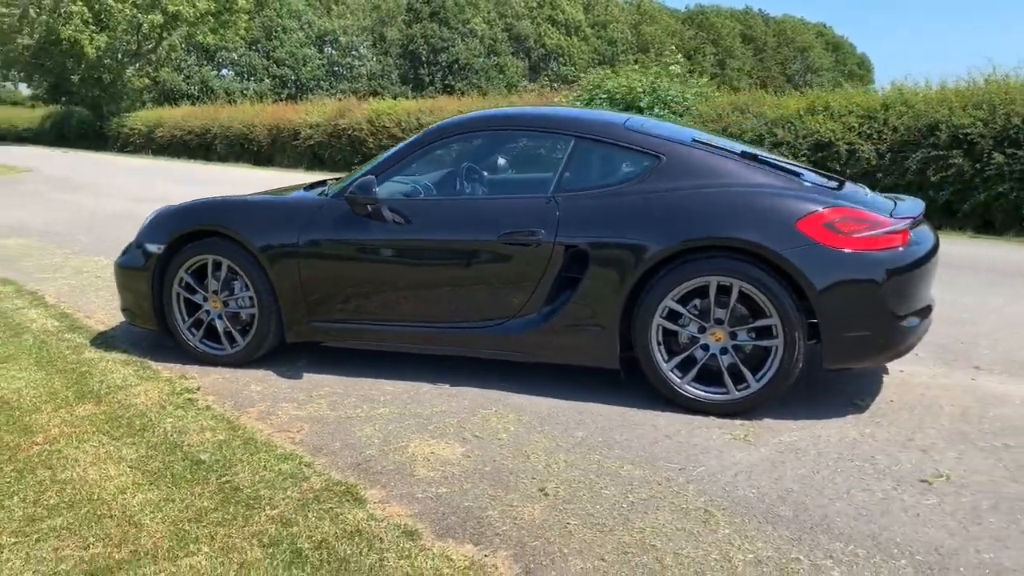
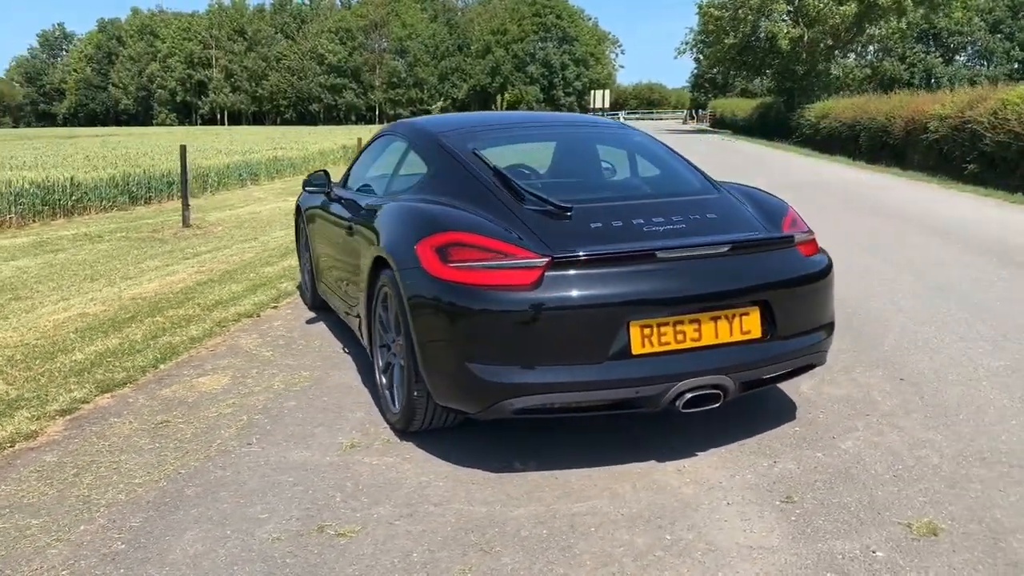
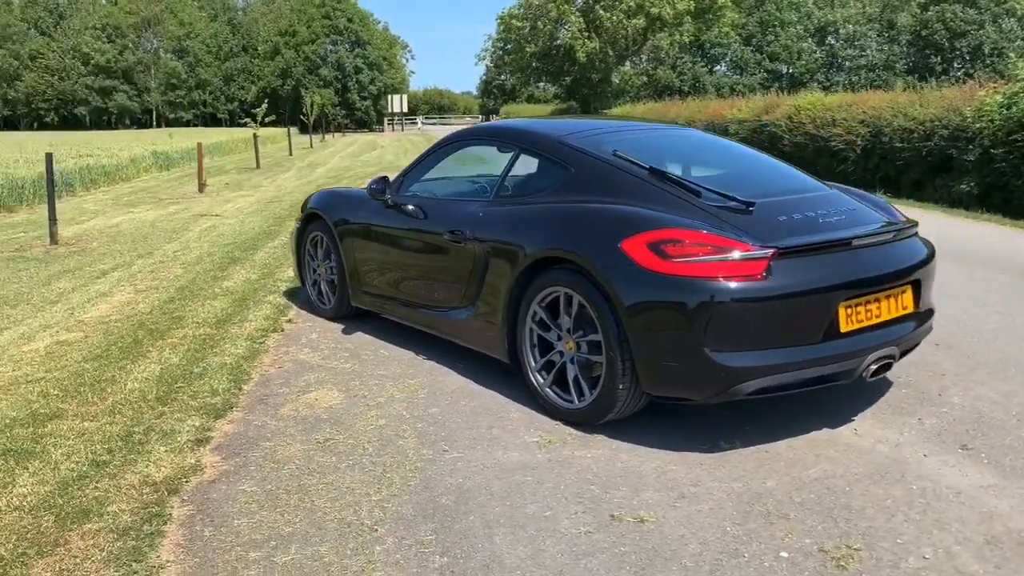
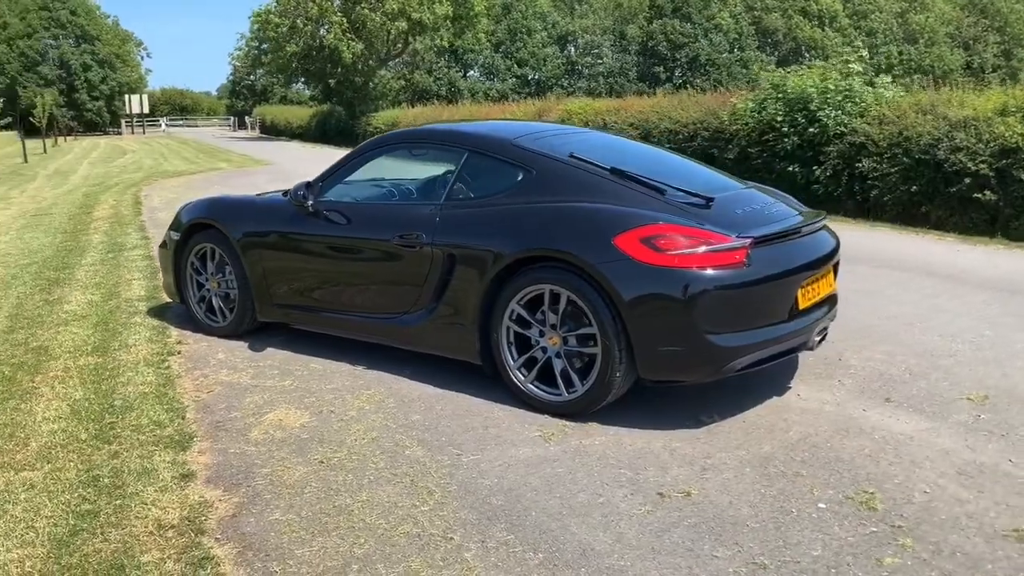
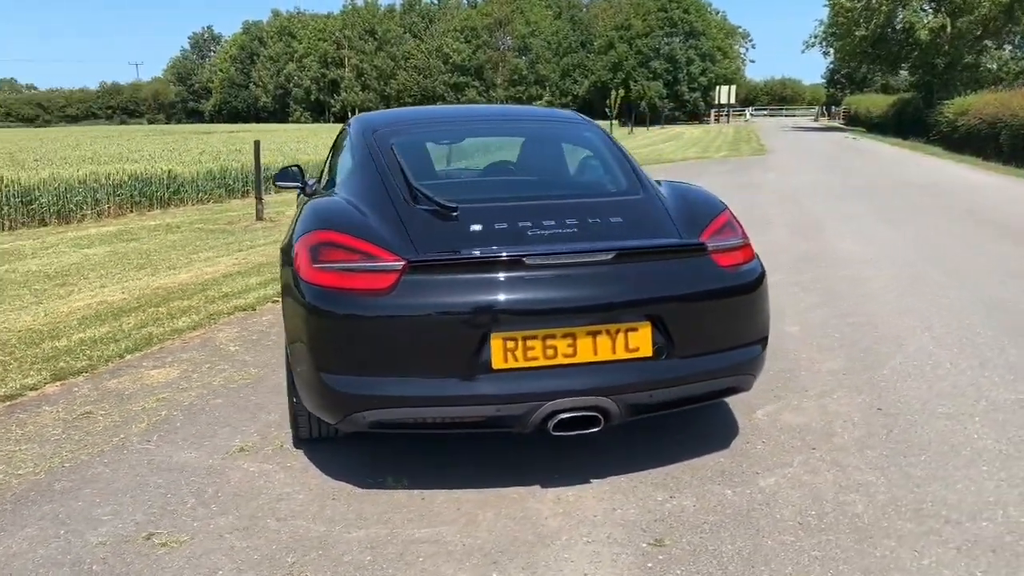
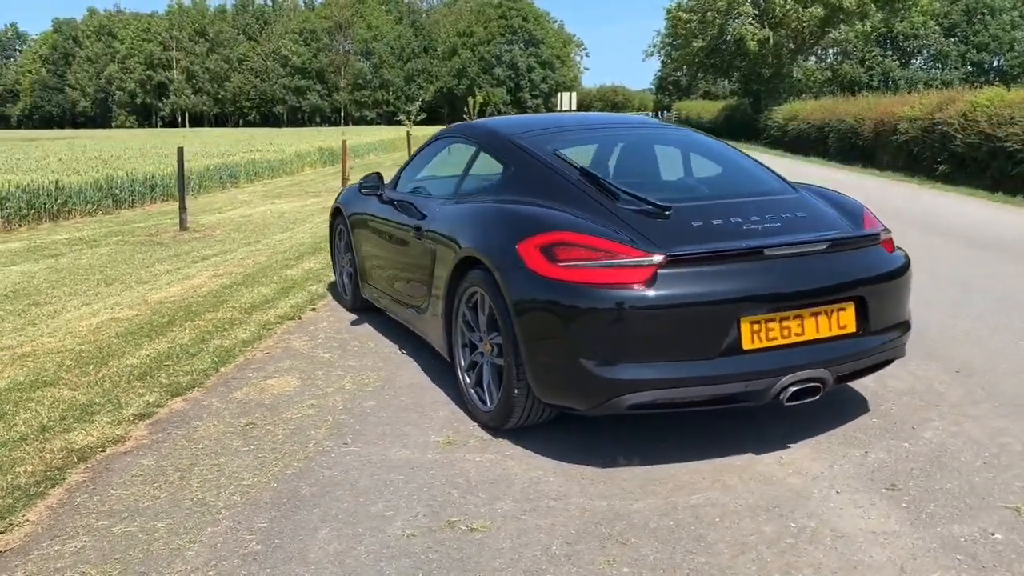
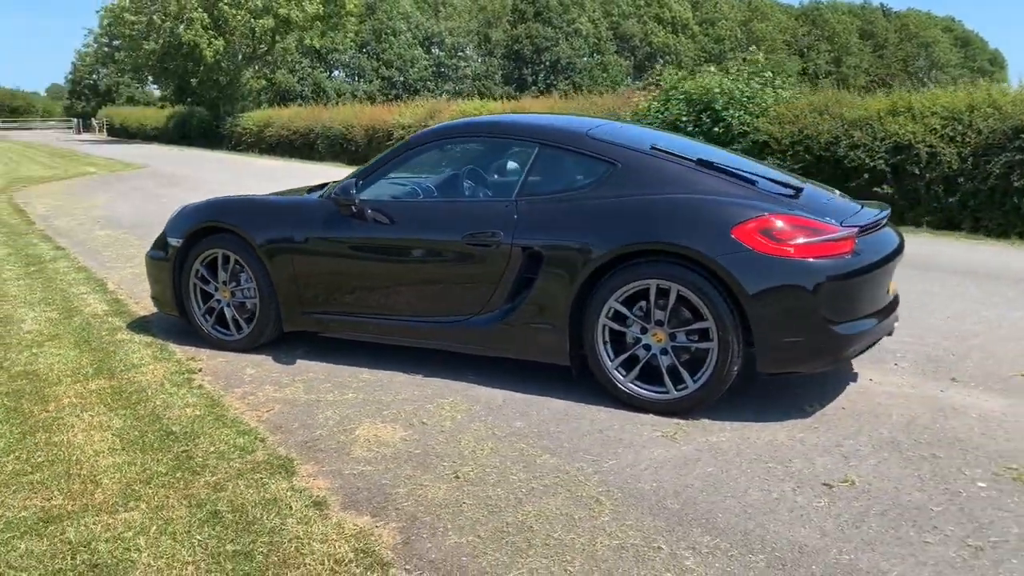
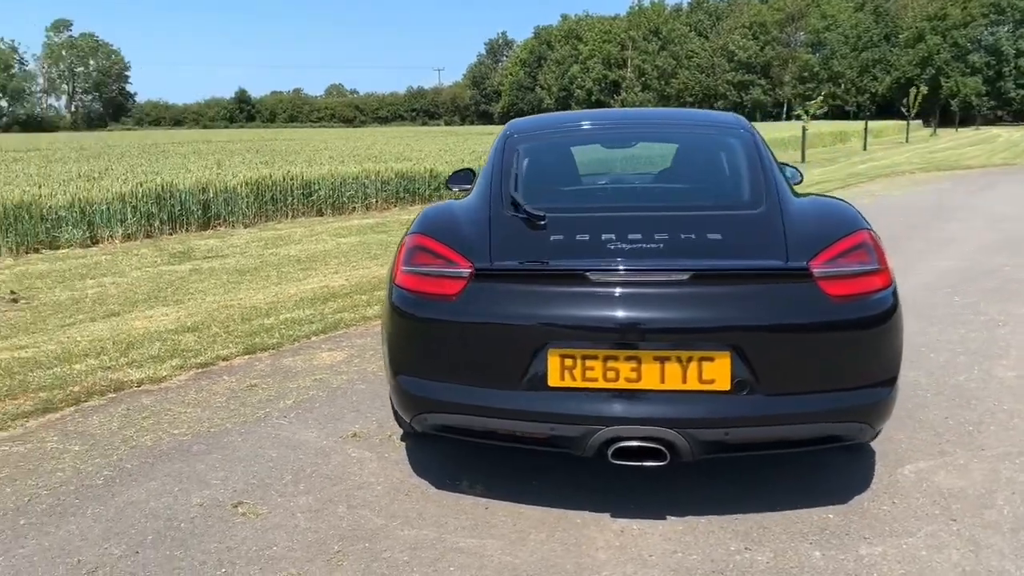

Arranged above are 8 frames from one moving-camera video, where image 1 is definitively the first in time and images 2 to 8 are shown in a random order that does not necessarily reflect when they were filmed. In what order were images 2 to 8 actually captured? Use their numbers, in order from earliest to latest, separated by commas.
7, 4, 3, 6, 2, 5, 8
